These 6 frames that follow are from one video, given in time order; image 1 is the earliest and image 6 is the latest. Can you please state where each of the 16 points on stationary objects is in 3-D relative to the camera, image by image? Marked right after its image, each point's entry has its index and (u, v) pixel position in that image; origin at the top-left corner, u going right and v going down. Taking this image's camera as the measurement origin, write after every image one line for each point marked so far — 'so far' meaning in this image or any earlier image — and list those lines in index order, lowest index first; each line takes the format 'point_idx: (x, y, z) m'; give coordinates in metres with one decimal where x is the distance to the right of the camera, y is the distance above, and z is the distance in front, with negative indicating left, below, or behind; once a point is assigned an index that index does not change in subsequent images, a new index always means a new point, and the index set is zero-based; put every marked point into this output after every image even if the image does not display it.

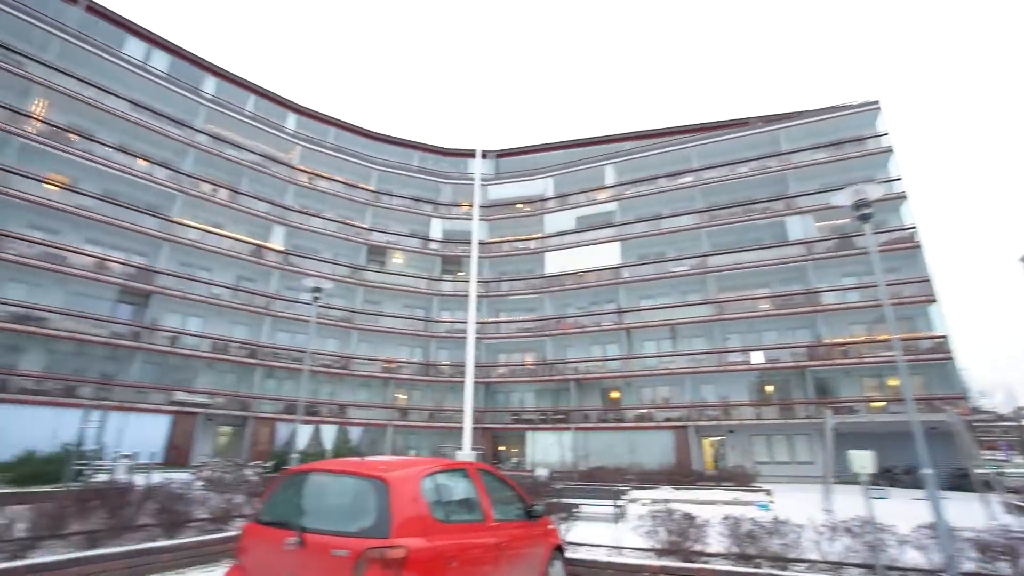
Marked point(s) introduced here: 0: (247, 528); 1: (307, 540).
0: (-1.8, -1.6, +3.6) m
1: (-1.2, -1.5, +3.2) m
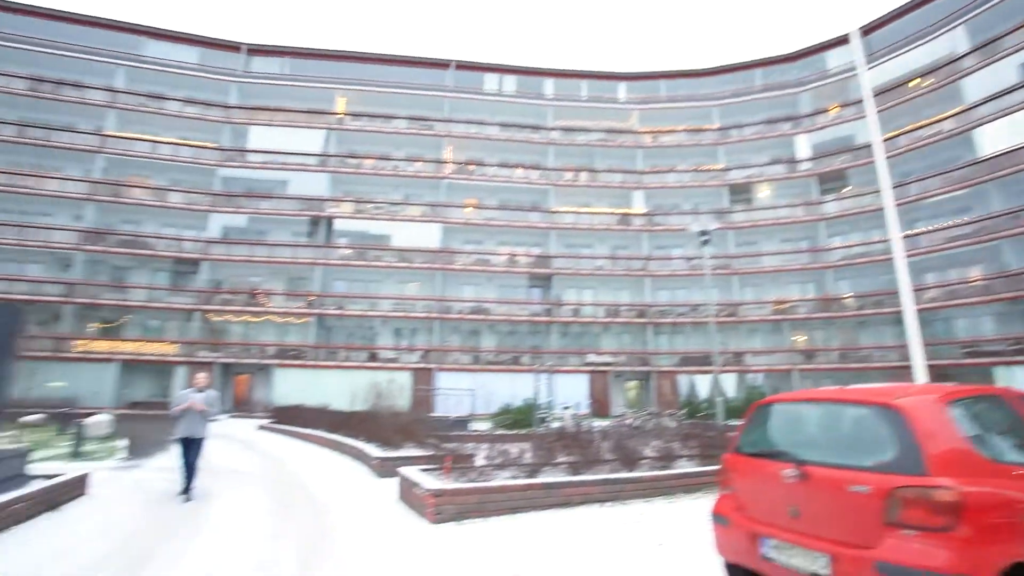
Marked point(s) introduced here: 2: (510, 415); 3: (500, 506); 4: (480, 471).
0: (+1.4, -1.1, +3.5) m
1: (+1.6, -1.0, +2.8) m
2: (-0.1, -3.6, +15.1) m
3: (-0.1, -2.3, +5.6) m
4: (-0.4, -2.1, +6.2) m
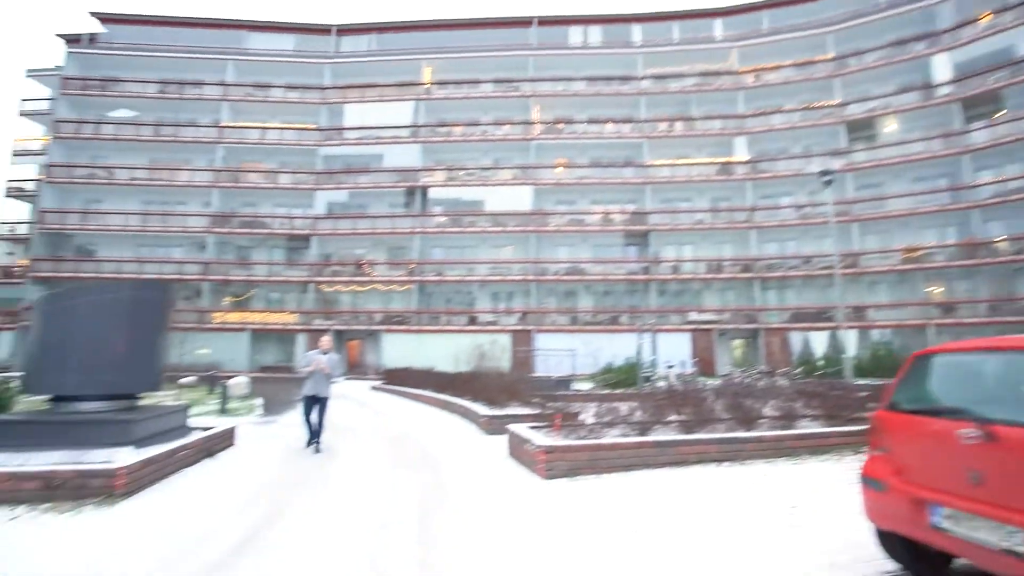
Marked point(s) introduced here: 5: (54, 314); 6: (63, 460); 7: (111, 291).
0: (+2.1, -0.8, +3.2) m
1: (+2.2, -0.7, +2.4) m
2: (+2.7, -2.4, +14.9) m
3: (+1.0, -1.8, +5.5) m
4: (+0.9, -1.6, +6.1) m
5: (-5.6, -0.3, +6.7) m
6: (-4.9, -1.9, +5.9) m
7: (-5.1, 0.0, +6.9) m
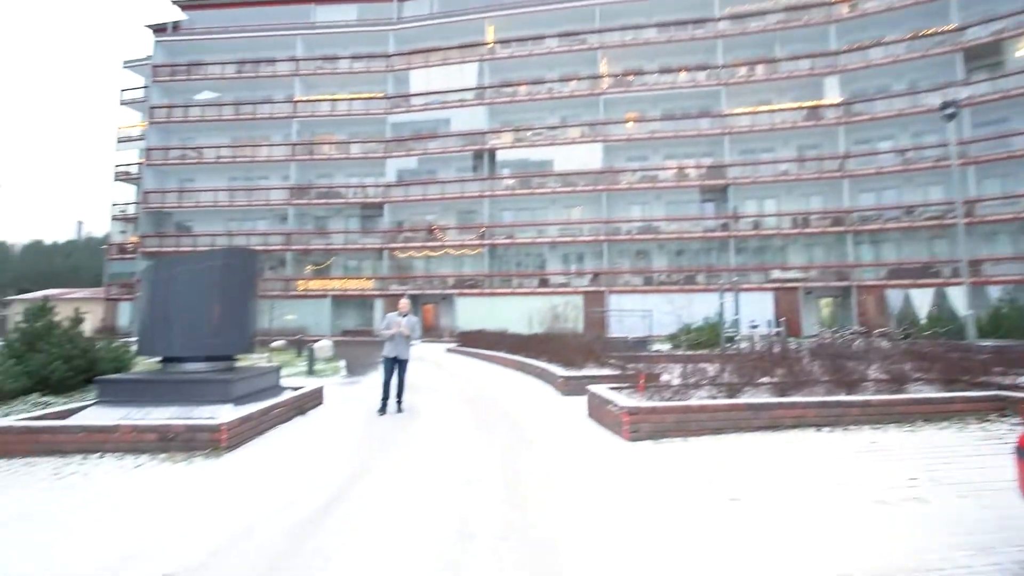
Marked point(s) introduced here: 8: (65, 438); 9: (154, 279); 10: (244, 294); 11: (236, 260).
0: (+2.6, -0.5, +2.7) m
1: (+2.6, -0.4, +2.0) m
2: (+4.7, -1.3, +14.4) m
3: (+1.8, -1.4, +5.3) m
4: (+1.8, -1.1, +5.9) m
5: (-4.7, +0.1, +7.2) m
6: (-4.0, -1.5, +6.4) m
7: (-4.1, +0.4, +7.3) m
8: (-4.6, -1.5, +5.5) m
9: (-4.8, +0.1, +7.2) m
10: (-3.8, -0.1, +7.6) m
11: (-3.8, +0.4, +7.5) m
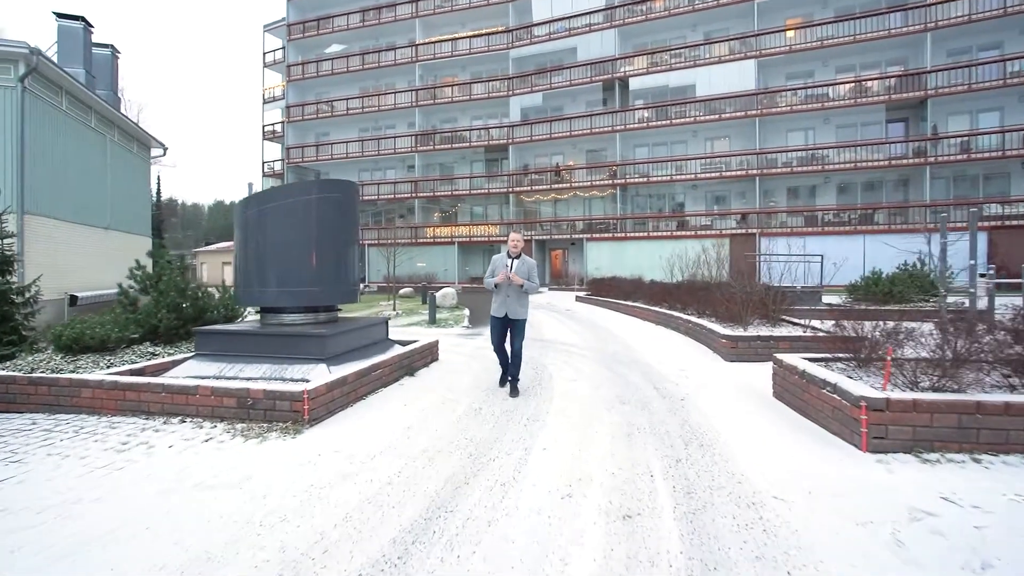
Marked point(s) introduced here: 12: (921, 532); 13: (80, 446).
0: (+3.0, -0.3, +0.4) m
1: (+2.8, -0.3, -0.3) m
2: (+7.8, 0.0, +11.3) m
3: (+2.9, -0.9, +3.1) m
4: (+2.9, -0.6, +3.7) m
5: (-3.0, +0.8, +6.3) m
6: (-2.5, -0.9, +5.6) m
7: (-2.5, +1.1, +6.3) m
8: (-3.3, -1.0, +4.9) m
9: (-3.1, +0.8, +6.4) m
10: (-2.0, +0.7, +6.6) m
11: (-2.1, +1.1, +6.4) m
12: (+1.8, -1.1, +2.5) m
13: (-3.3, -1.2, +4.1) m
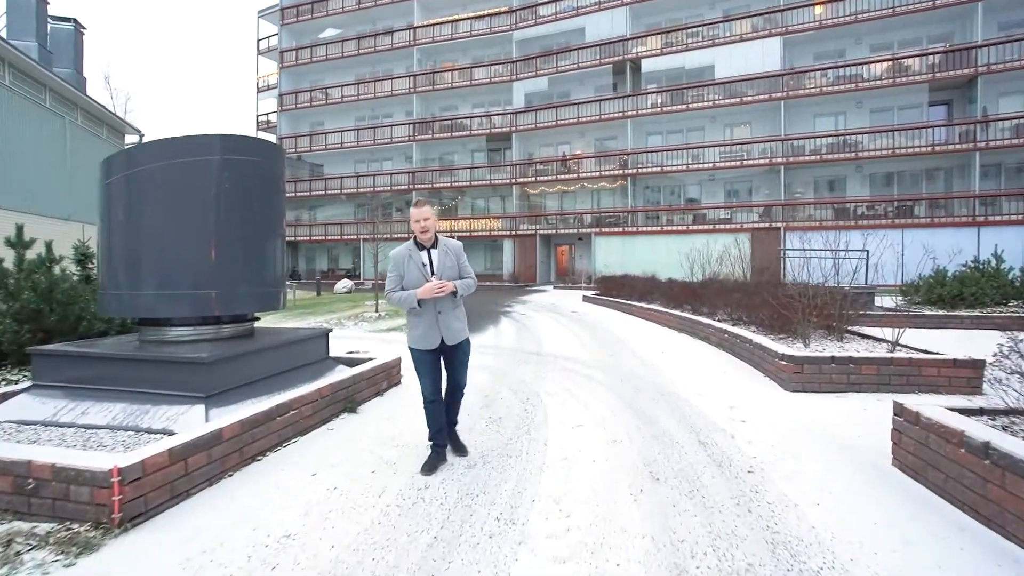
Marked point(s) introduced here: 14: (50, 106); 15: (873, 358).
0: (+2.8, -0.3, -1.5) m
1: (+2.6, -0.3, -2.2) m
2: (+7.7, 0.0, +9.3) m
3: (+2.7, -0.9, +1.2) m
4: (+2.7, -0.6, +1.8) m
5: (-3.2, +0.8, +4.5) m
6: (-2.7, -0.9, +3.7) m
7: (-2.7, +1.1, +4.4) m
8: (-3.5, -1.0, +3.0) m
9: (-3.3, +0.8, +4.5) m
10: (-2.2, +0.6, +4.7) m
11: (-2.3, +1.1, +4.5) m
12: (+1.6, -1.2, +0.6) m
13: (-3.5, -1.3, +2.3) m
14: (-13.9, +5.5, +16.1) m
15: (+3.3, -0.6, +4.7) m
